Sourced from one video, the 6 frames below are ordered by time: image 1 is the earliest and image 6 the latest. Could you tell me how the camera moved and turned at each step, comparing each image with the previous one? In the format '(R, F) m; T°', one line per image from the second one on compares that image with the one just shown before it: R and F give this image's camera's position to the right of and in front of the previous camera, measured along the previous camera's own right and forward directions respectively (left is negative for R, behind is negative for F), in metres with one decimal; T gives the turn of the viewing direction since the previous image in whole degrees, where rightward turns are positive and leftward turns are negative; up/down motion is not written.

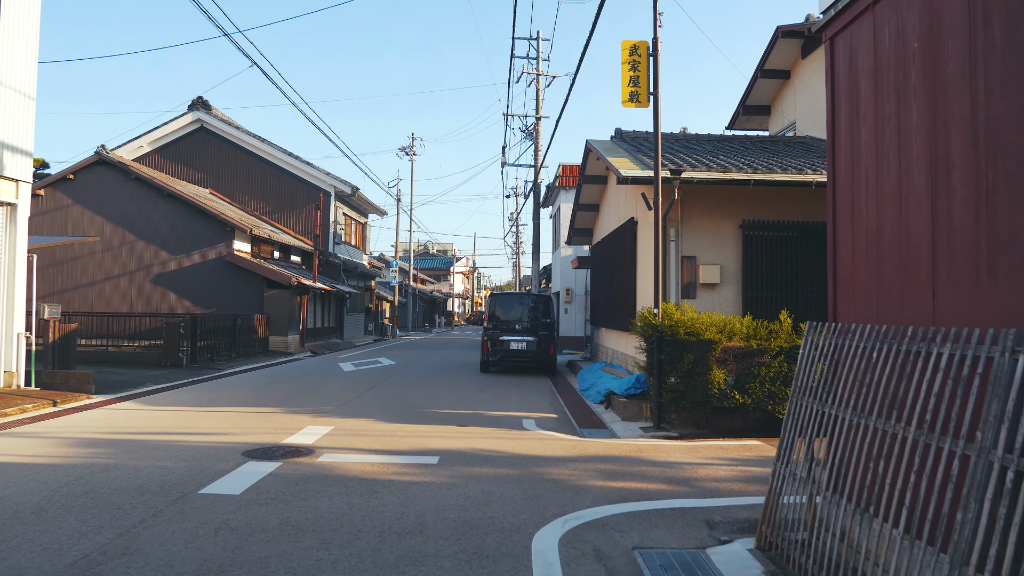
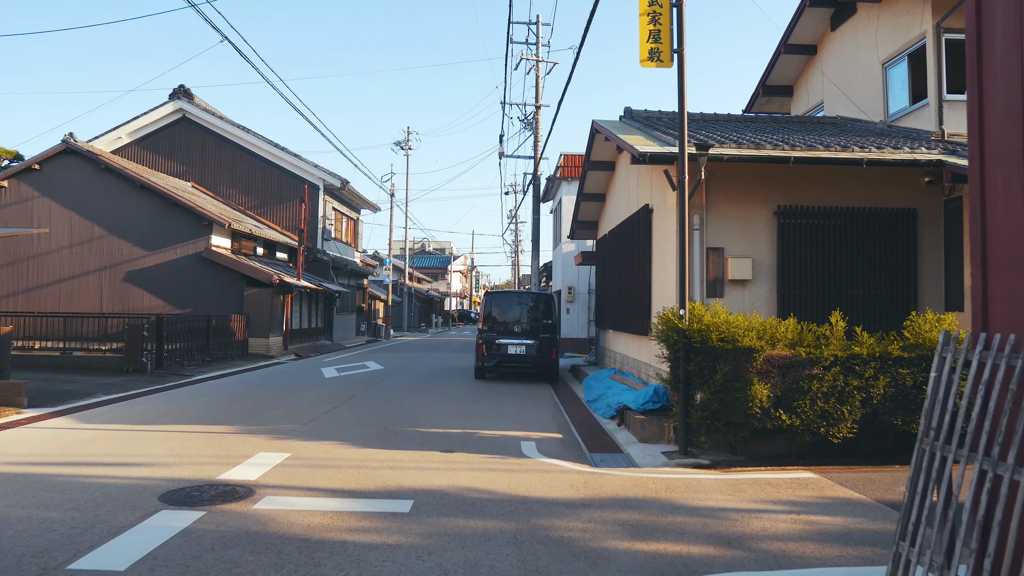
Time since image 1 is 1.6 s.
(0.0, +1.4) m; 0°
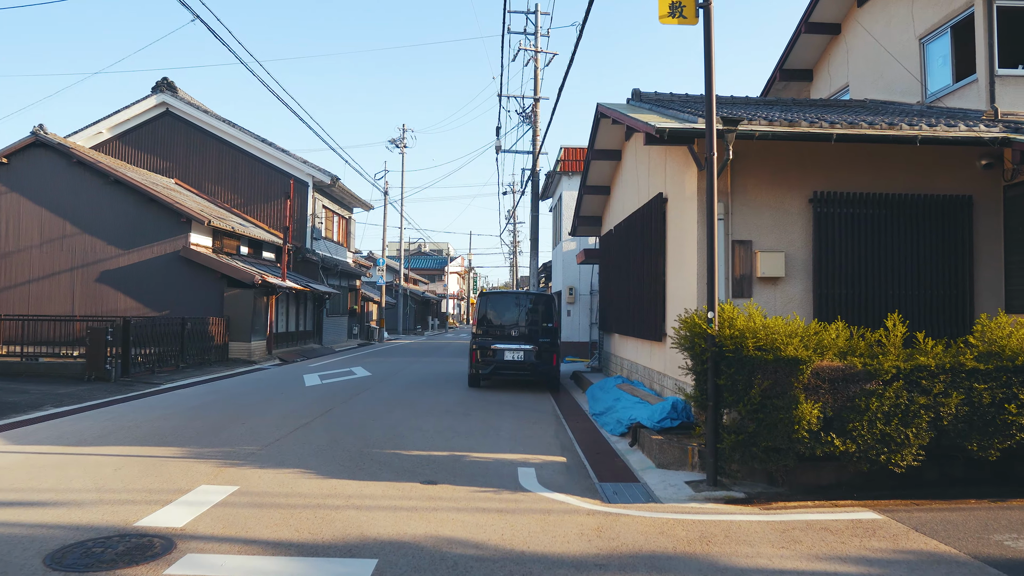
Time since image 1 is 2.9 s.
(0.0, +1.1) m; 0°
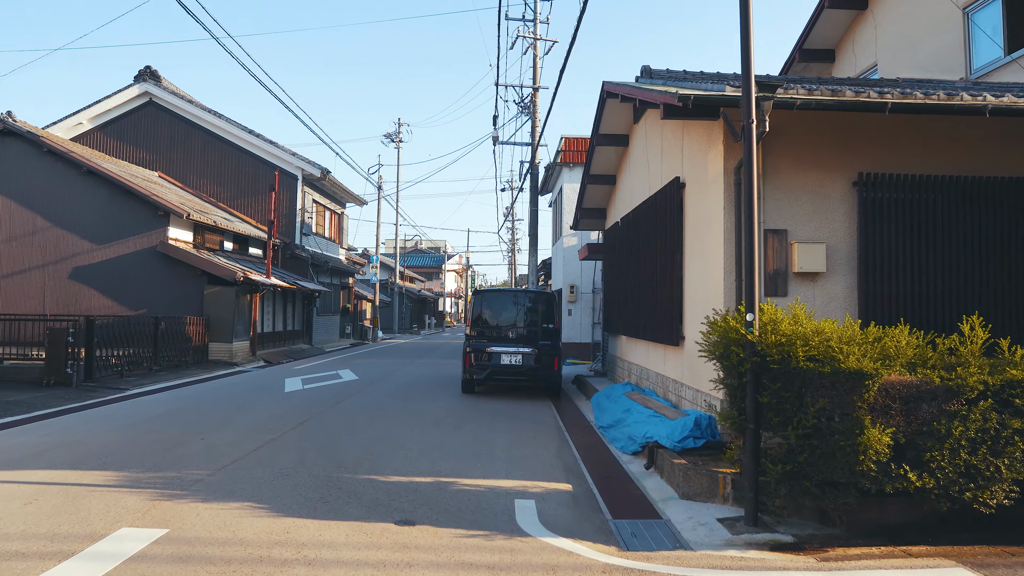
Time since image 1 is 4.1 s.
(0.0, +1.0) m; 0°
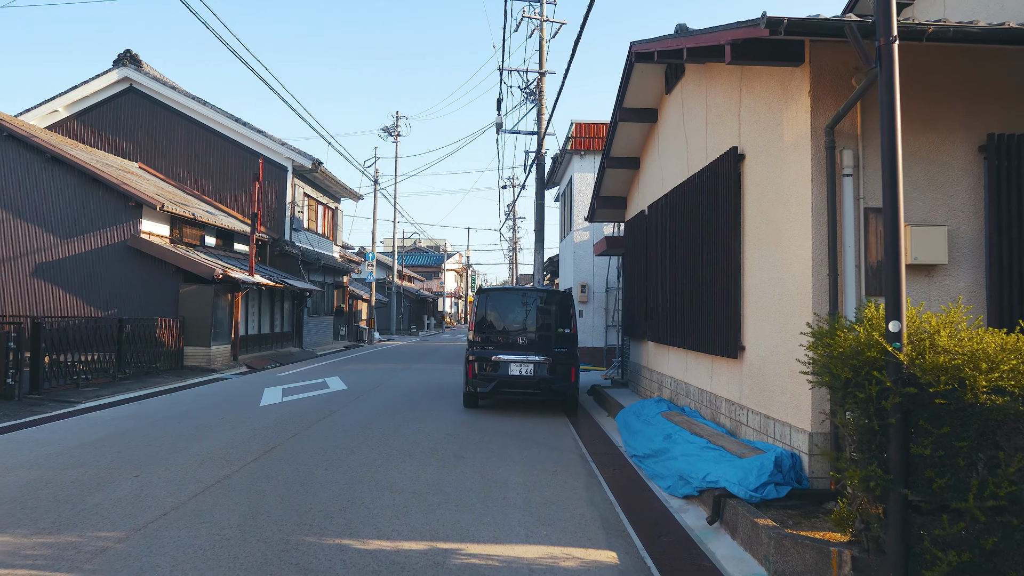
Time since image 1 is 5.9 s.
(-0.1, +1.6) m; 0°
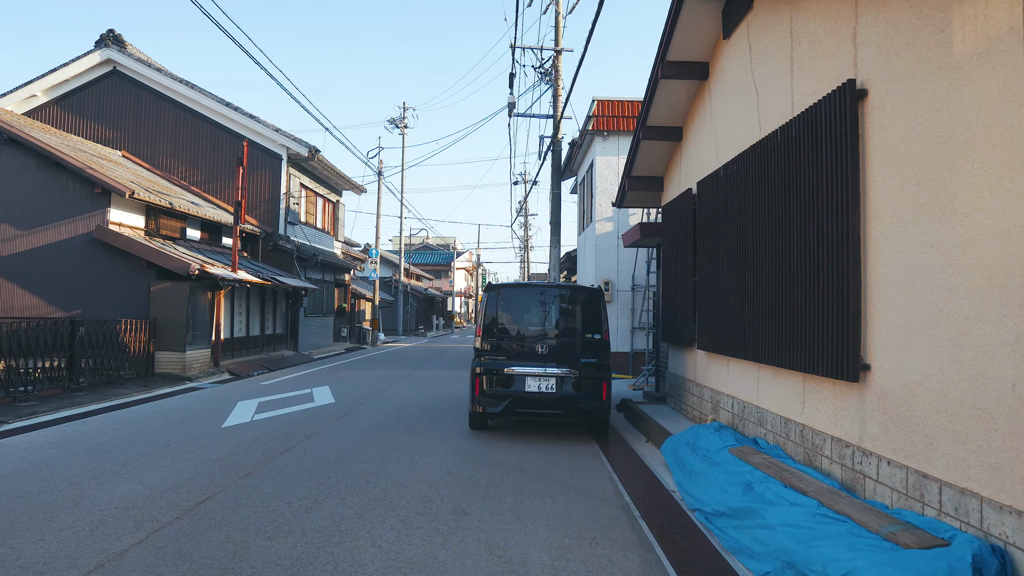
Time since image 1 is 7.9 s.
(-0.1, +1.9) m; -1°
